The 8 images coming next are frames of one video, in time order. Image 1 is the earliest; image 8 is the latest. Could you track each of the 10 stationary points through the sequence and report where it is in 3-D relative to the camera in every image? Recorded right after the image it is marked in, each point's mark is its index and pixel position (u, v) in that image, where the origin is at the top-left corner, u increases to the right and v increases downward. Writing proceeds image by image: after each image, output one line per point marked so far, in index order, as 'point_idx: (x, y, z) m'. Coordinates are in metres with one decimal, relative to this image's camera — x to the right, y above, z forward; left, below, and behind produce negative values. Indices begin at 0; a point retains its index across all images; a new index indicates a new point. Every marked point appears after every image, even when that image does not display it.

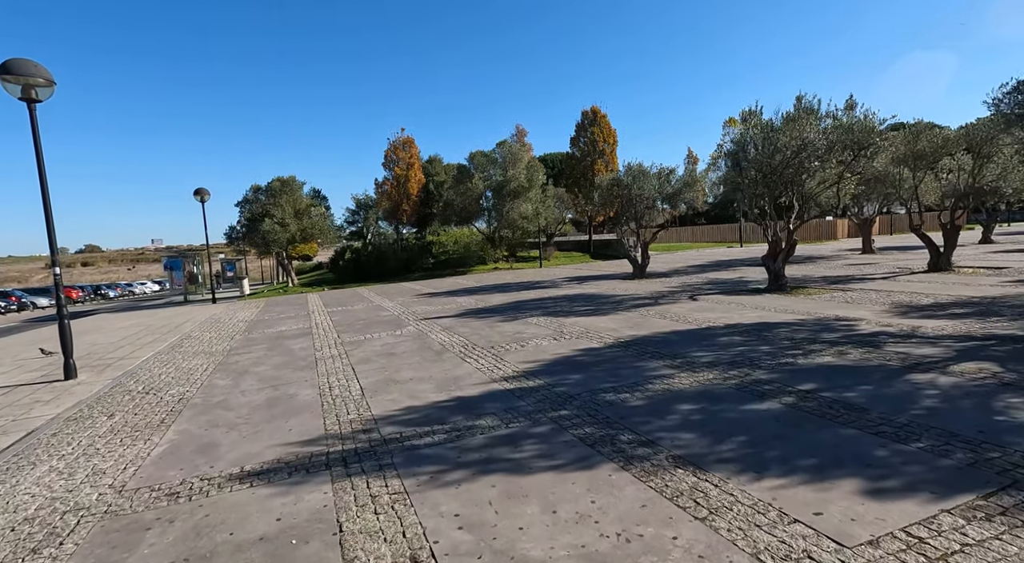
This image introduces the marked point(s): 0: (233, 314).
0: (-6.8, -0.8, +14.0) m
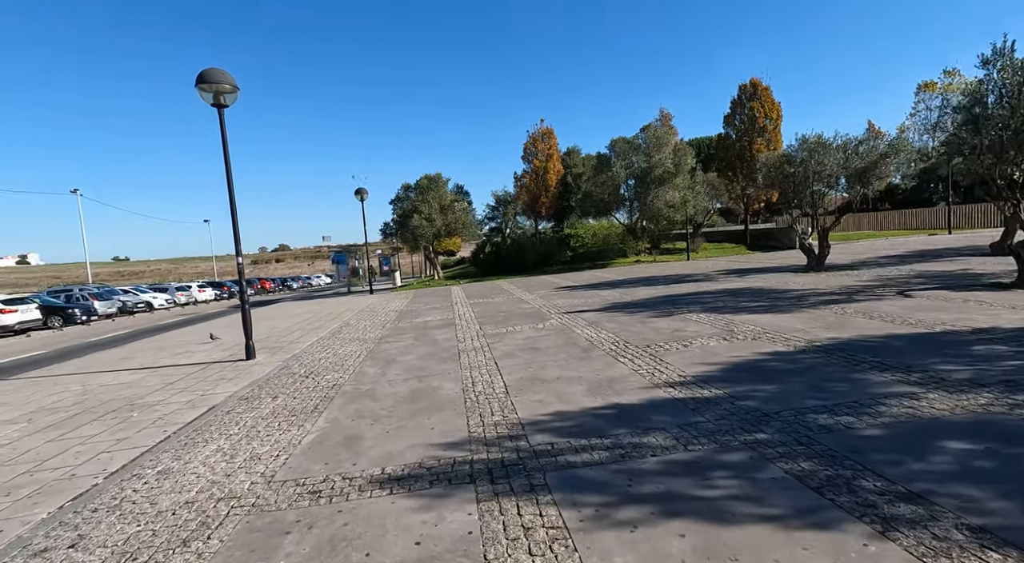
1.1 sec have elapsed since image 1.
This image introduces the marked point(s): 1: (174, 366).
0: (-3.3, -0.6, +14.8) m
1: (-5.6, -1.3, +9.5) m
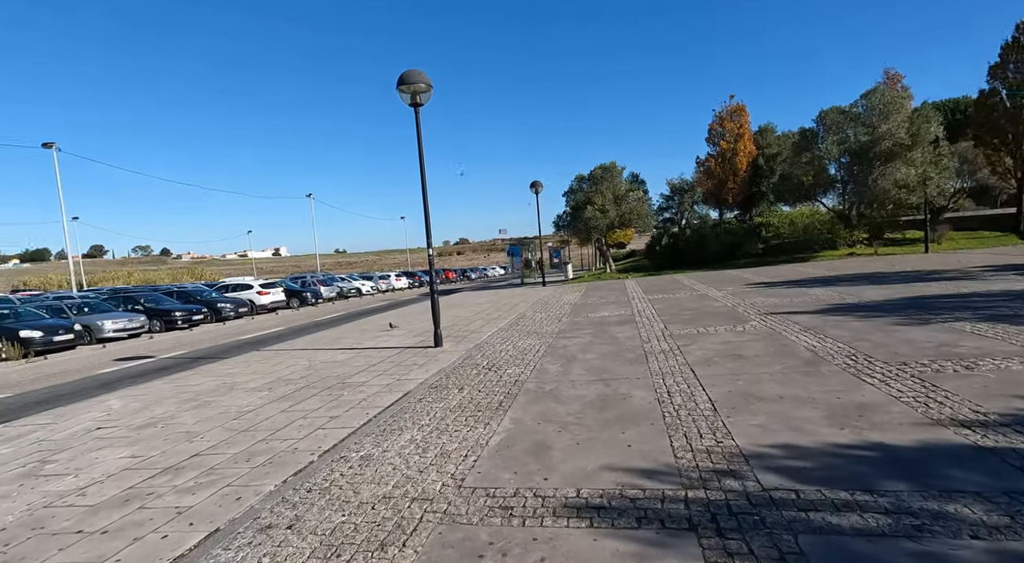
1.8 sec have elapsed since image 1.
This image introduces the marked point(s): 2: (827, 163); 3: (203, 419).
0: (+1.3, -0.4, +14.8) m
1: (-2.5, -1.2, +10.4) m
2: (+10.4, +3.9, +19.1) m
3: (-3.8, -1.7, +7.2) m
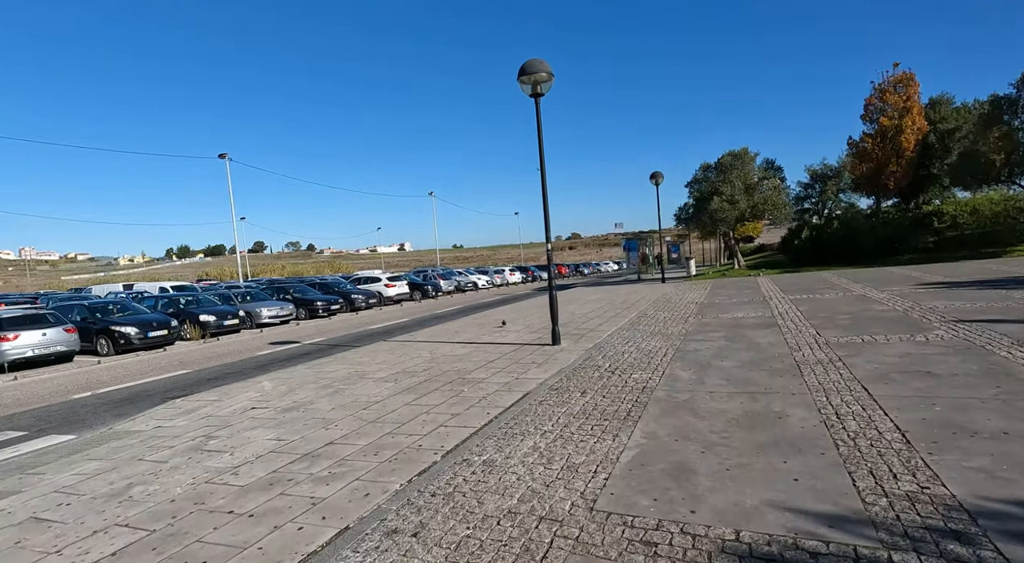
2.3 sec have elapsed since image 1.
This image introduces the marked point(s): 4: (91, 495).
0: (+4.2, -0.3, +14.0) m
1: (-0.3, -1.1, +10.4) m
2: (+14.0, +3.9, +16.4) m
3: (-2.3, -1.7, +7.6) m
4: (-4.4, -2.3, +6.0) m
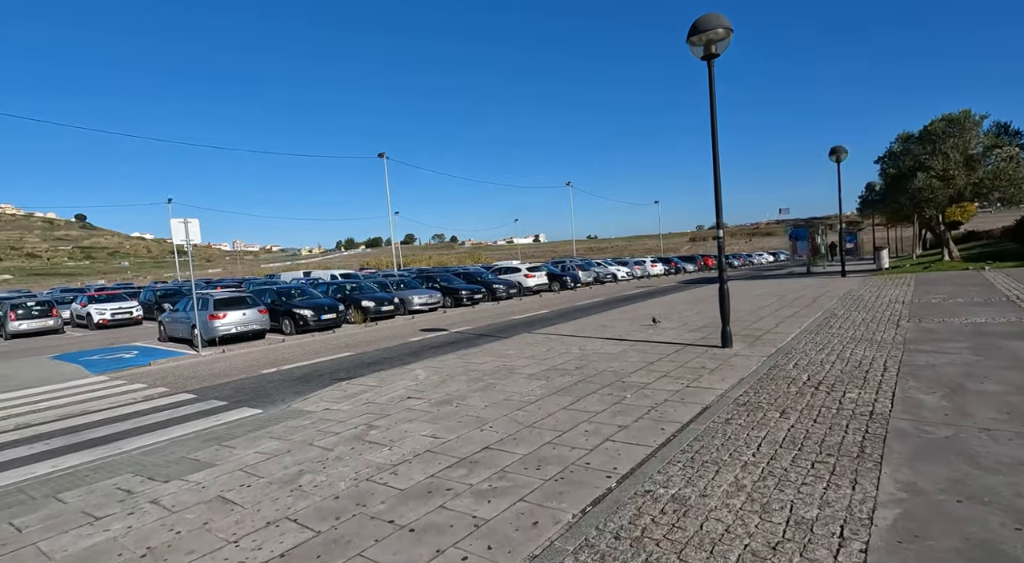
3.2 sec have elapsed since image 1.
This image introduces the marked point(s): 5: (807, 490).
0: (+7.6, -0.2, +11.9) m
1: (+2.3, -1.0, +9.6) m
2: (+17.7, +4.0, +11.9) m
3: (-0.3, -1.6, +7.3) m
4: (-2.7, -2.2, +6.3) m
5: (+1.5, -1.1, +2.9) m
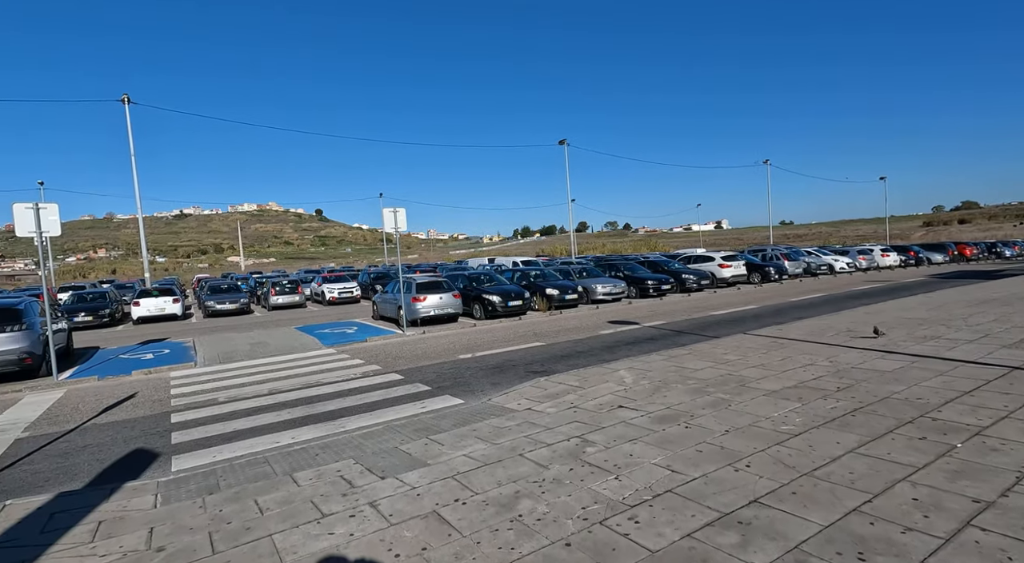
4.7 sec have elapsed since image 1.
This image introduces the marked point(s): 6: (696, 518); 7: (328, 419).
0: (+11.2, -0.2, +7.9) m
1: (+5.5, -1.0, +7.3) m
2: (+20.8, +4.0, +4.7) m
3: (+2.3, -1.6, +5.9) m
4: (-0.3, -2.2, +5.8) m
5: (+2.6, -1.1, +1.2) m
6: (+1.3, -1.6, +4.0) m
7: (-4.1, -2.9, +12.4) m
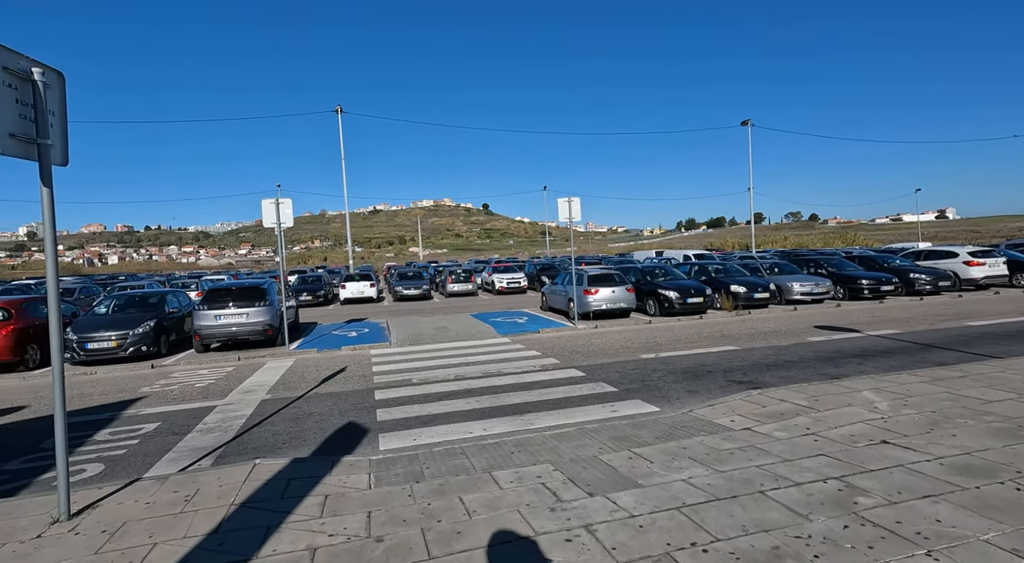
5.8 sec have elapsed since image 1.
0: (+13.5, -0.4, +3.4) m
1: (+7.8, -1.1, +4.5) m
2: (+21.8, +3.5, -2.5) m
3: (+4.4, -1.6, +4.2) m
4: (+1.8, -2.2, +4.8) m
5: (+3.3, -1.3, -0.5) m
6: (+2.8, -1.7, +2.6) m
7: (+0.1, -2.8, +12.2) m
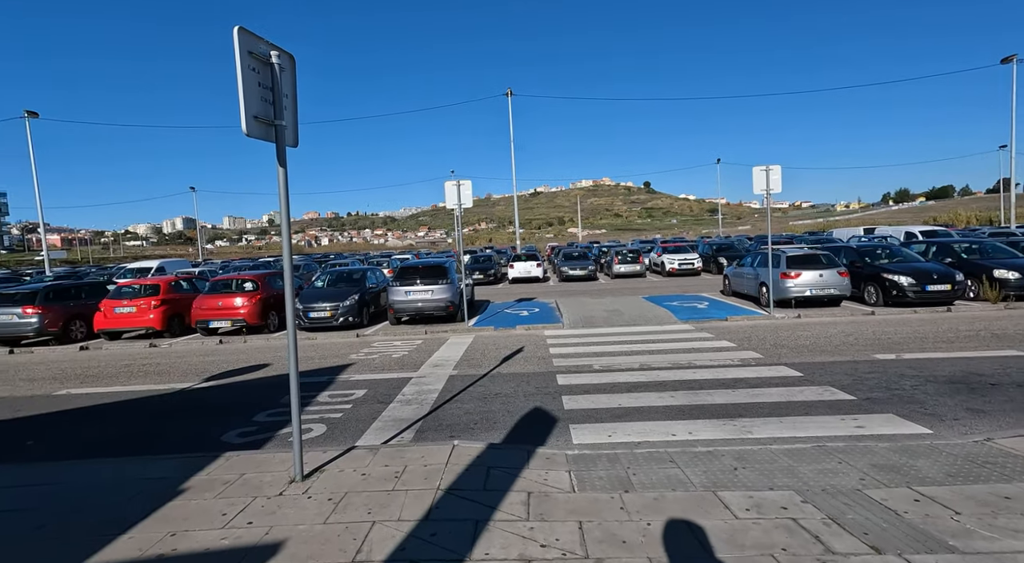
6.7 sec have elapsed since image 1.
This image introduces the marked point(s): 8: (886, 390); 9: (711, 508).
0: (+14.4, -0.5, -1.9) m
1: (+9.3, -1.2, +0.9) m
2: (+20.5, +3.2, -10.2) m
3: (+5.9, -1.7, +1.5) m
4: (+3.6, -2.2, +2.9) m
5: (+3.5, -1.4, -2.6) m
6: (+4.0, -1.8, +0.5) m
7: (+4.2, -2.6, +10.5) m
8: (+7.9, -2.3, +11.5) m
9: (+2.5, -2.8, +6.7) m
